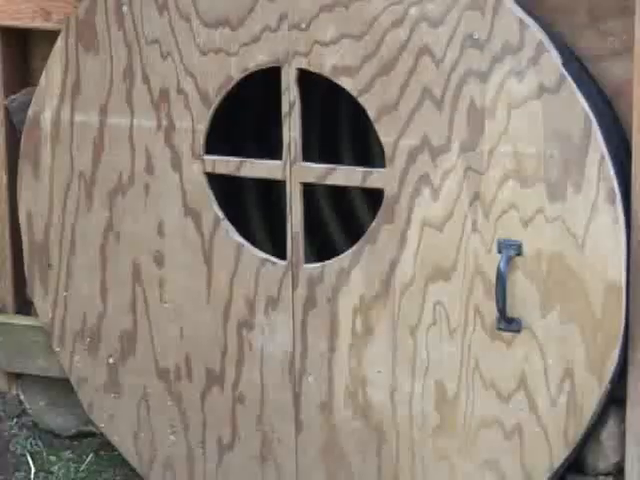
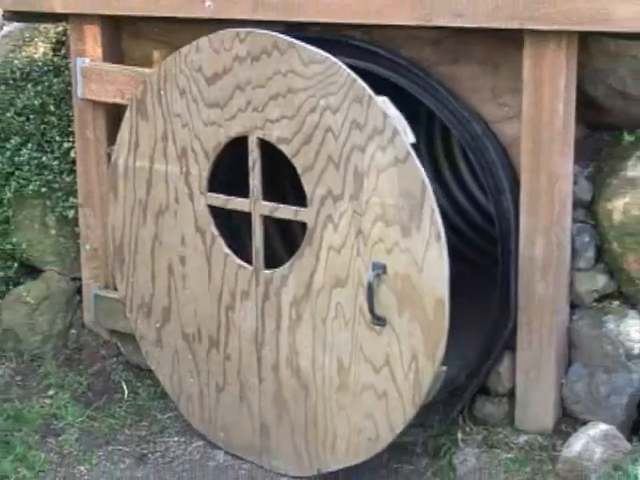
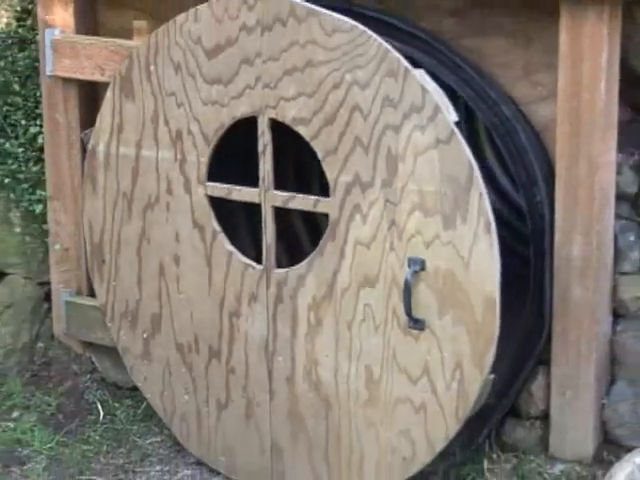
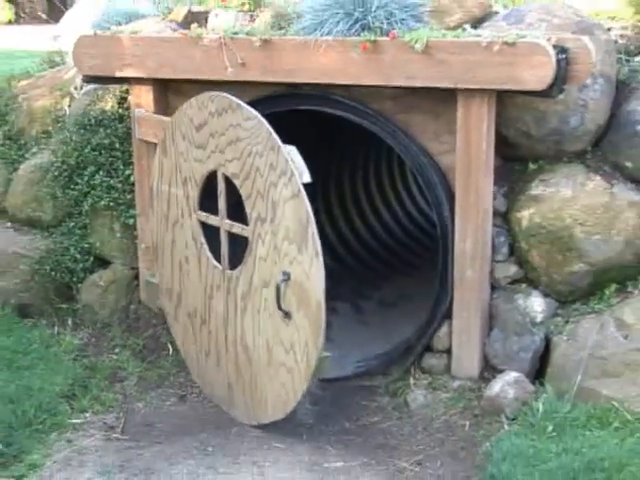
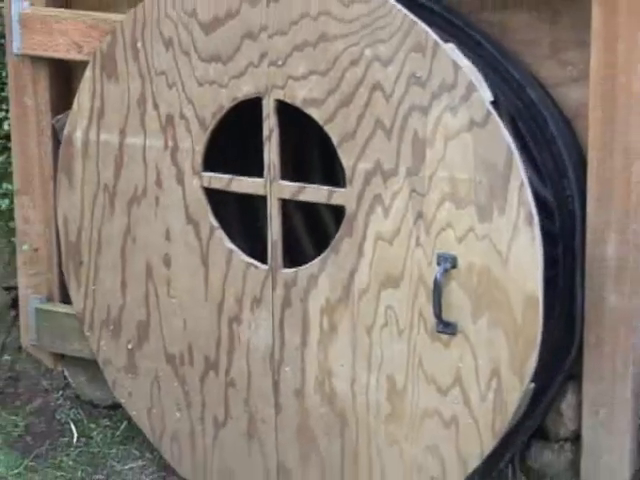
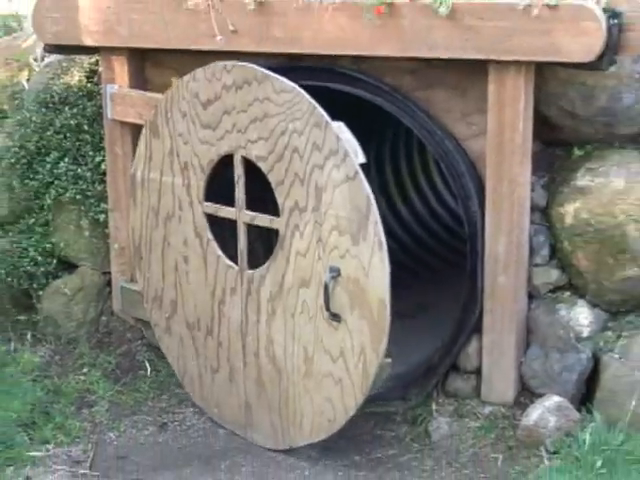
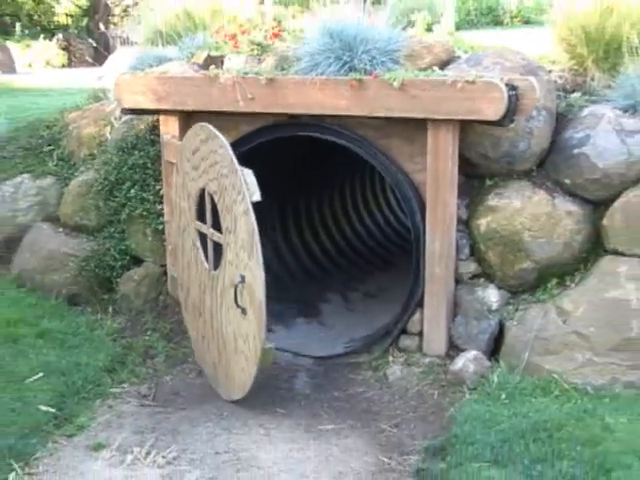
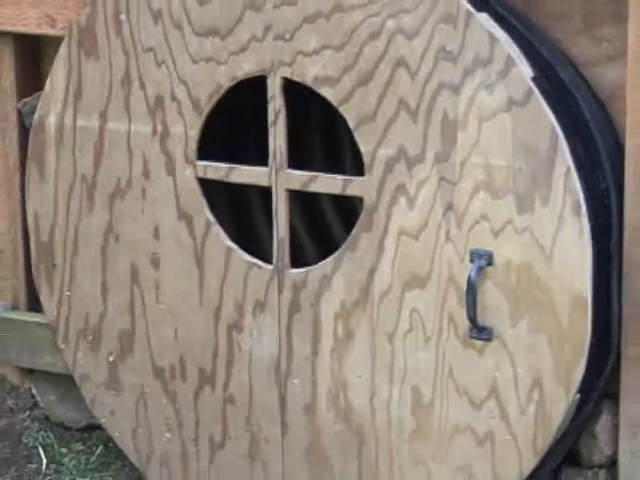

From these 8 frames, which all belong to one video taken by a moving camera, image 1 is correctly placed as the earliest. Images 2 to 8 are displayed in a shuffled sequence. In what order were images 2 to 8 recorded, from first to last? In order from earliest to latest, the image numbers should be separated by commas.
8, 5, 3, 2, 6, 4, 7
